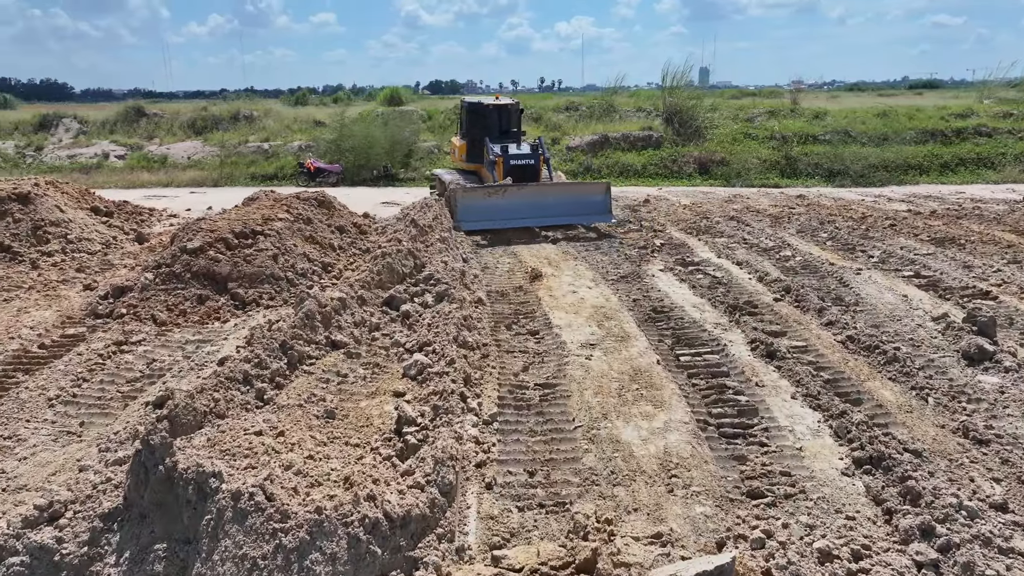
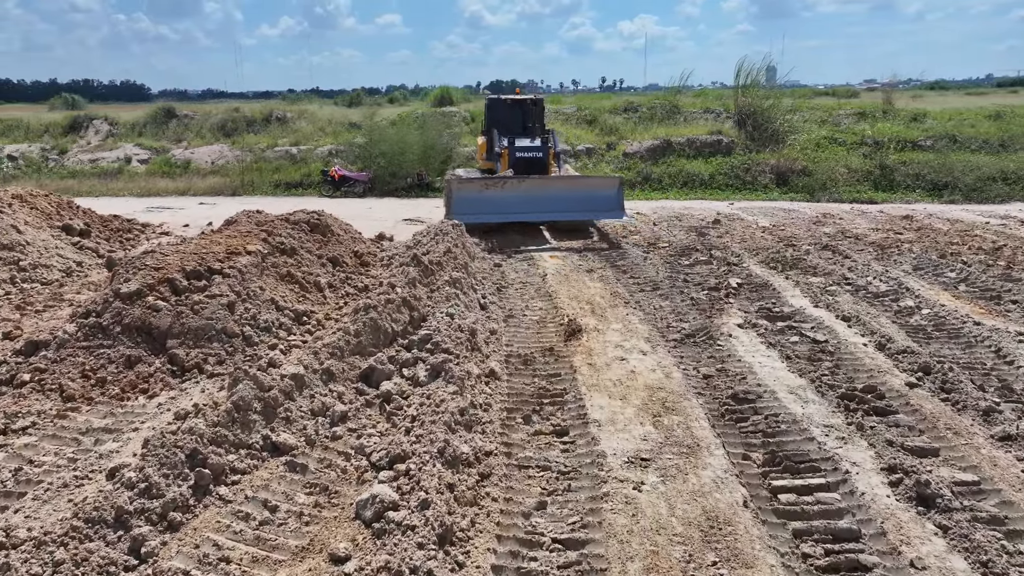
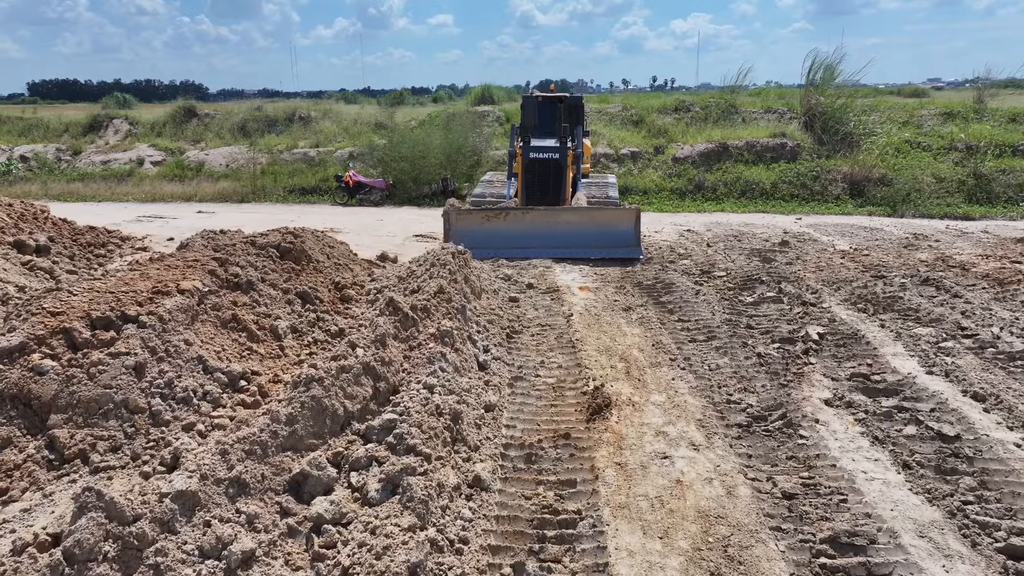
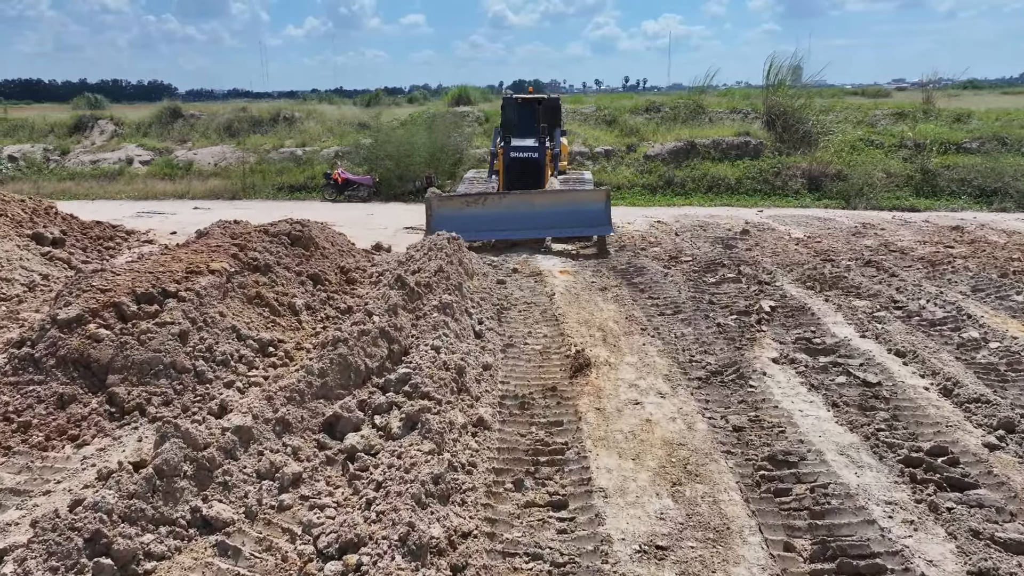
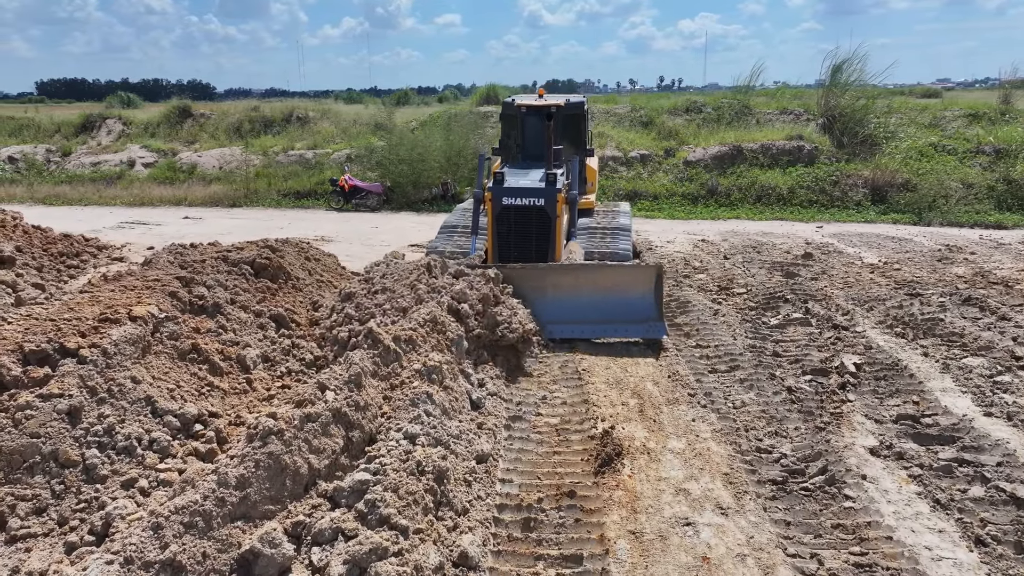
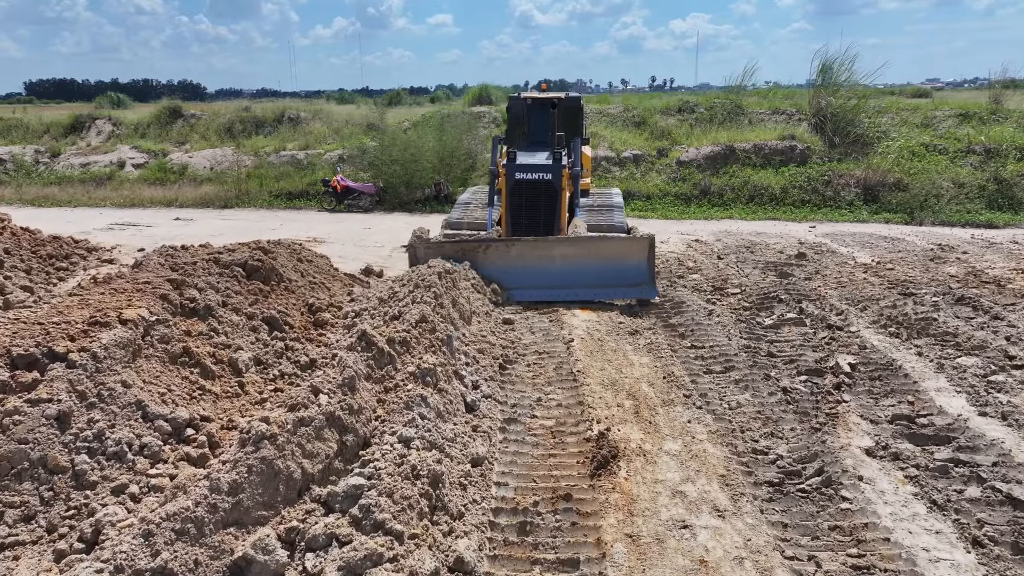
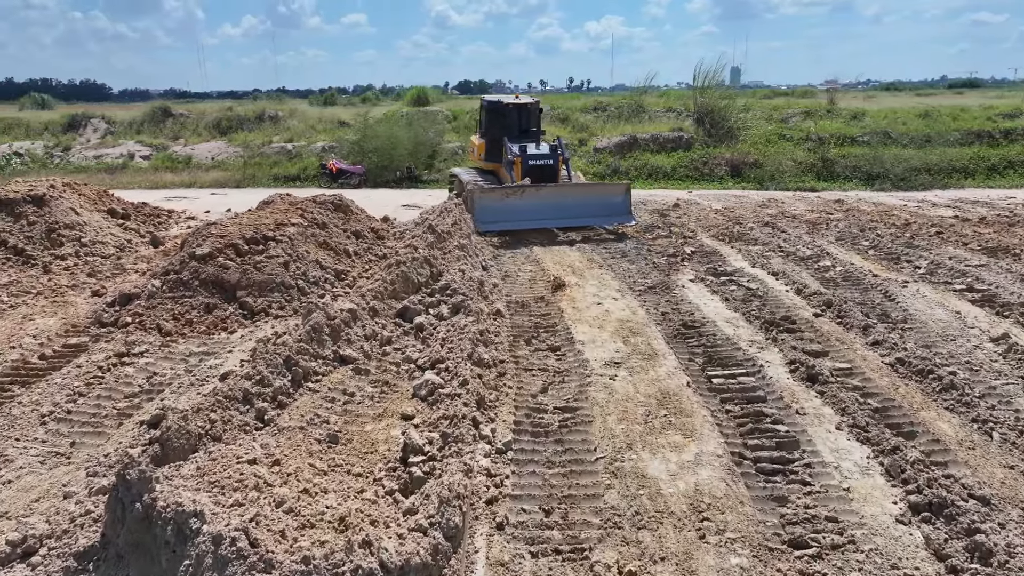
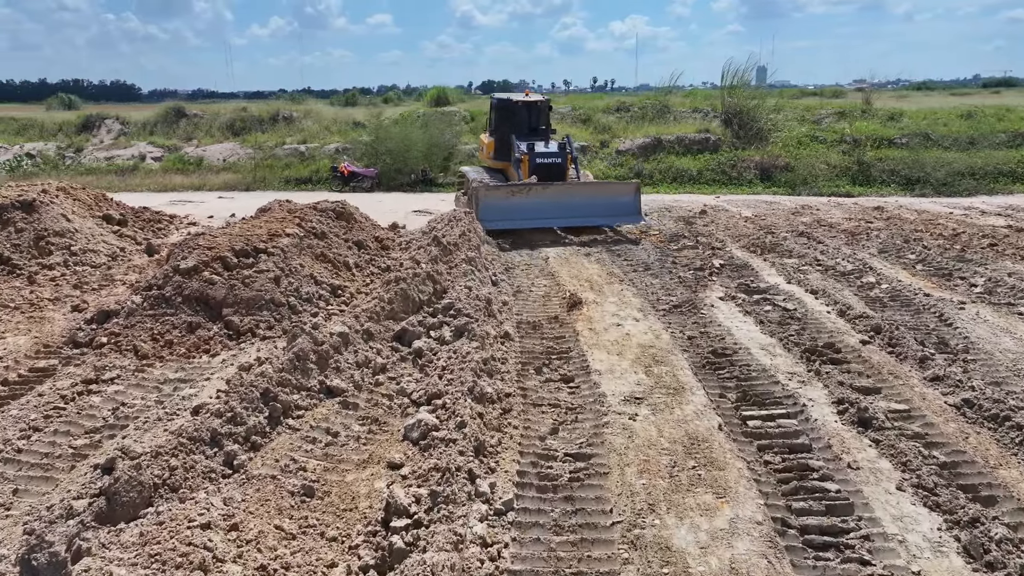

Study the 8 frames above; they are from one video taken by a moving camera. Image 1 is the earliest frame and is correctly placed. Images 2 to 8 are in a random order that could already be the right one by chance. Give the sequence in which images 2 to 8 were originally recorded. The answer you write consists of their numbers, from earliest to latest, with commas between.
7, 8, 2, 4, 3, 6, 5
